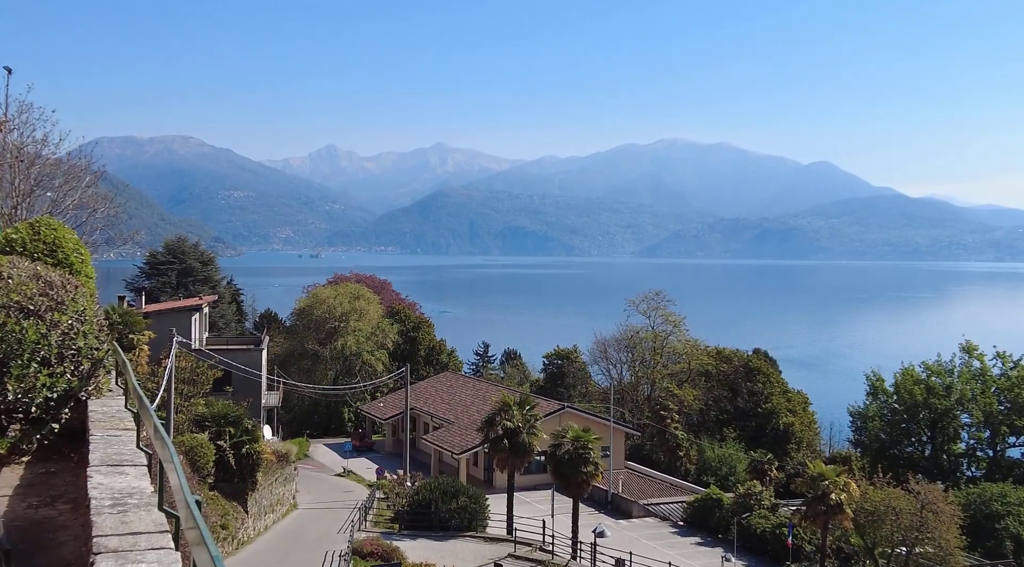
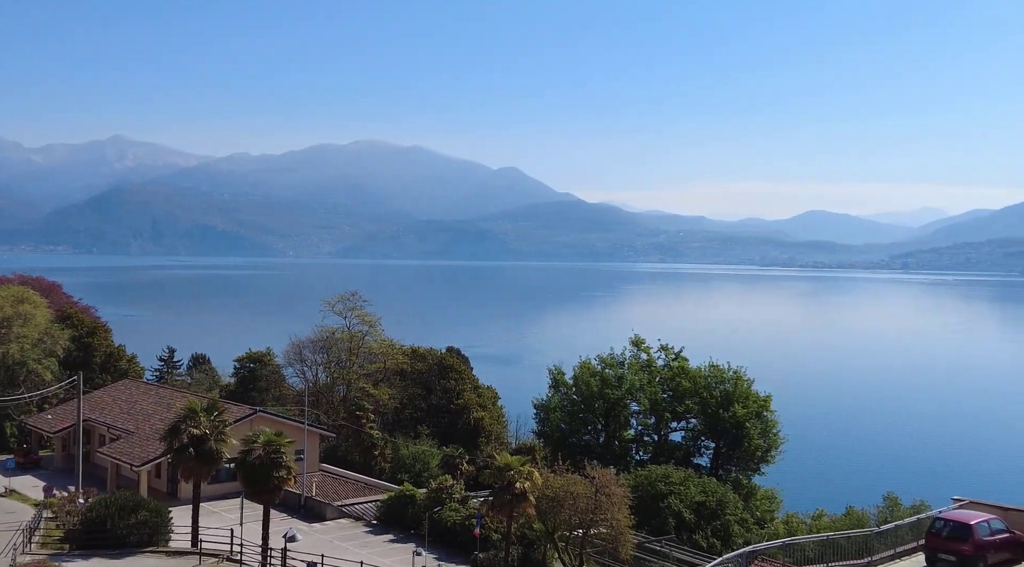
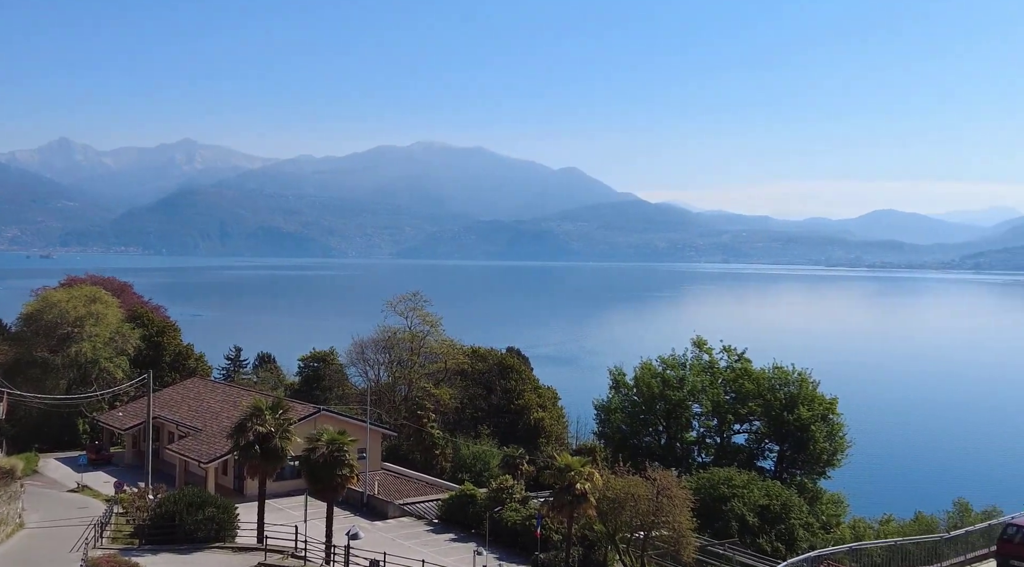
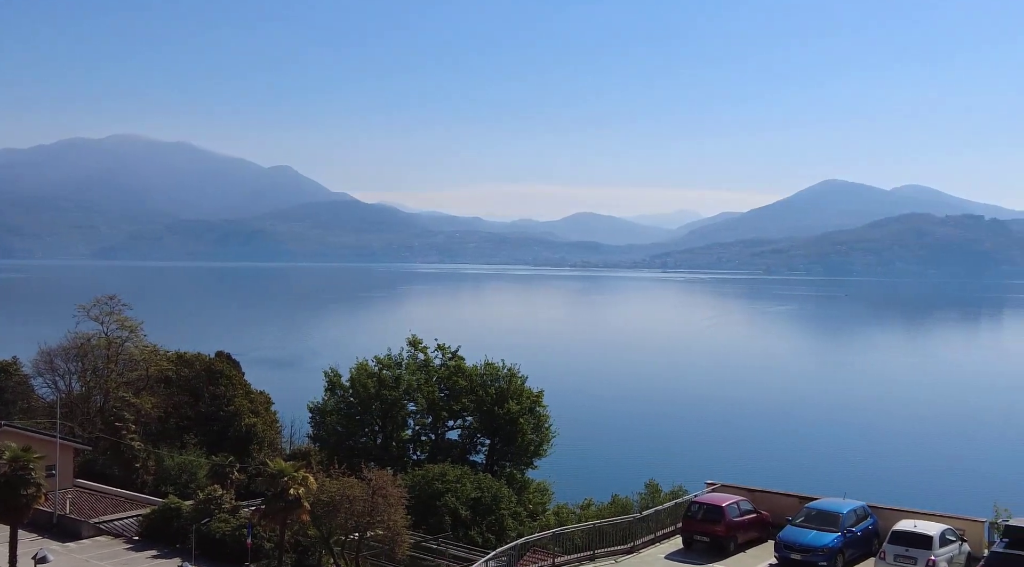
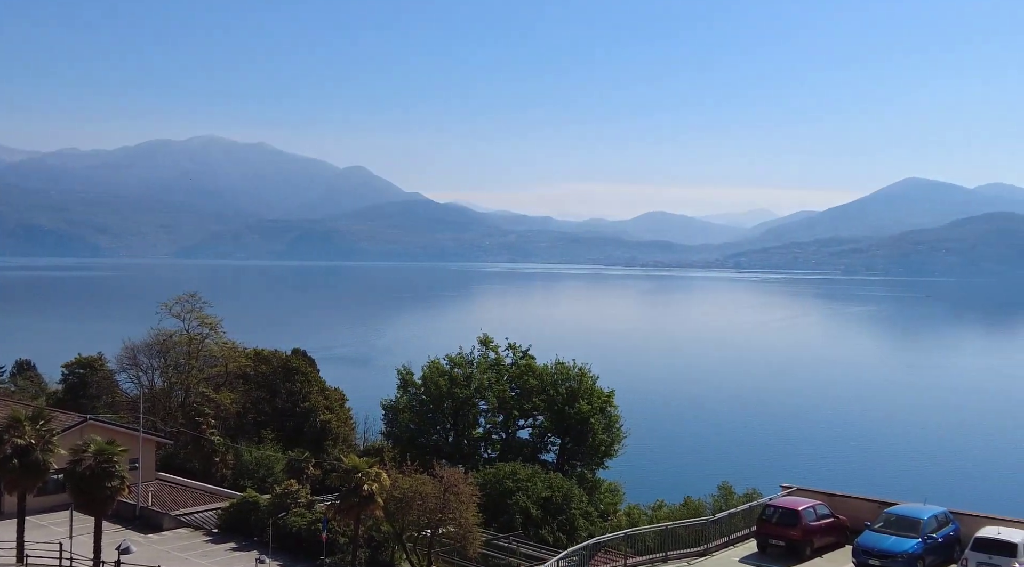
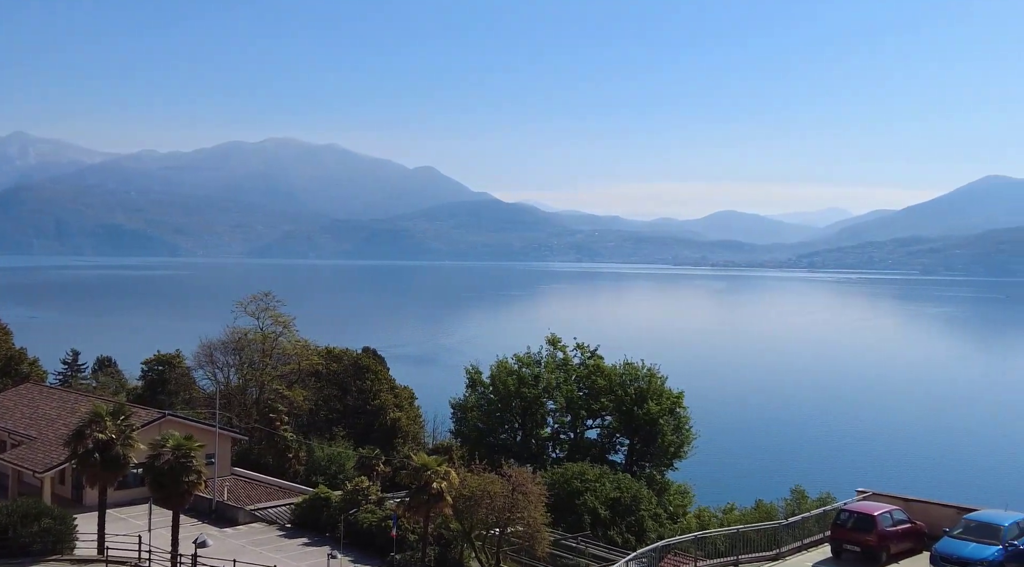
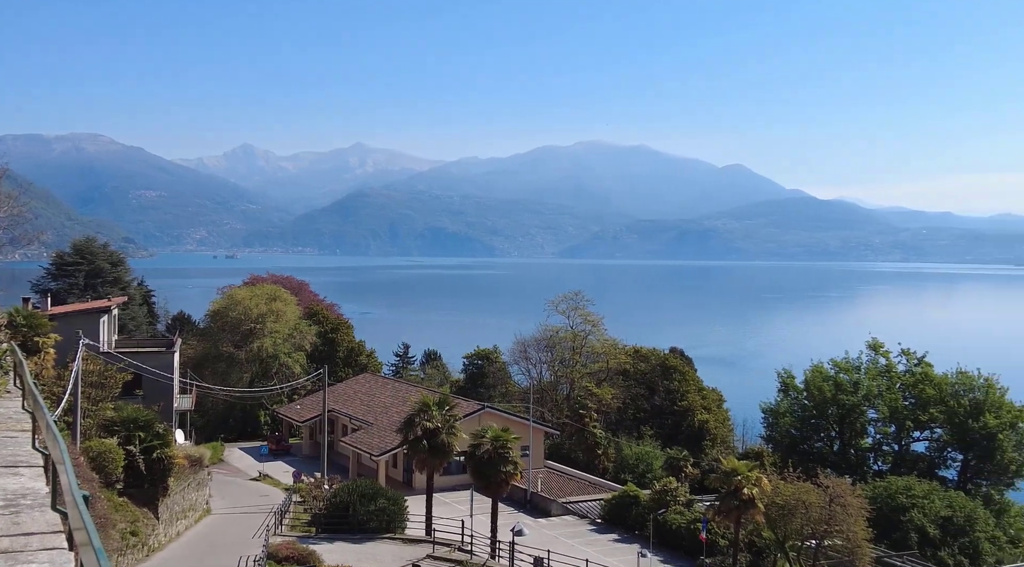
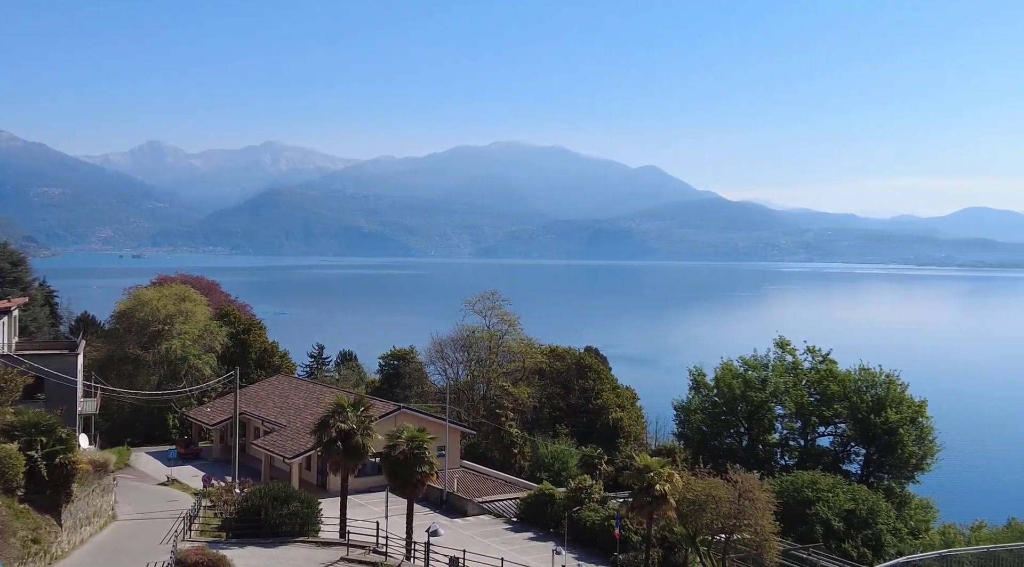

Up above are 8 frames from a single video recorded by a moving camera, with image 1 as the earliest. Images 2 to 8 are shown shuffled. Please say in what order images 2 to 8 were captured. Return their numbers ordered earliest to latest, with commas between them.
7, 8, 3, 2, 6, 5, 4
